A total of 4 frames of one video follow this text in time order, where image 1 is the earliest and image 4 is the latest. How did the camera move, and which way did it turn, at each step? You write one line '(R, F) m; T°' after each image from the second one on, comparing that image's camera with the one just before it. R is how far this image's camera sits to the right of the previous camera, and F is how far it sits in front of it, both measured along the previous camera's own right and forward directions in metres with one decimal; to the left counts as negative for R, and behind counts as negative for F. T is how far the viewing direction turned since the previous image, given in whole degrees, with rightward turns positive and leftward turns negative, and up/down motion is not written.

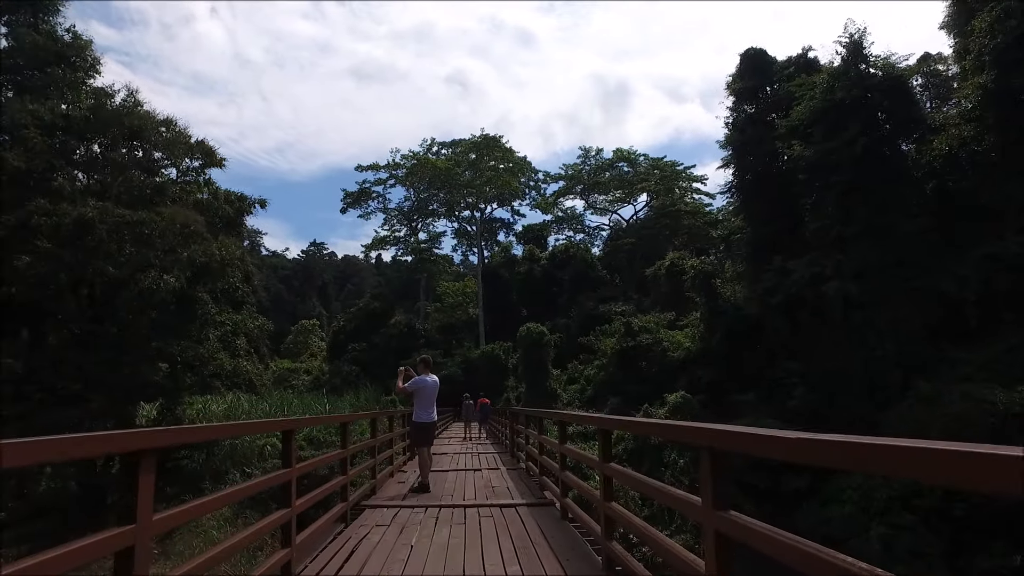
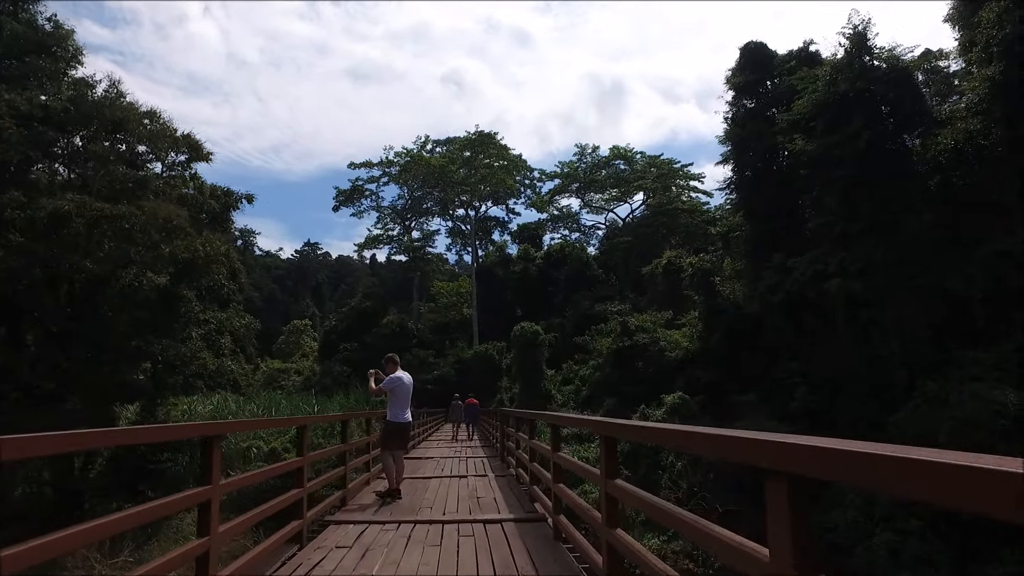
(+0.1, +1.1) m; 0°
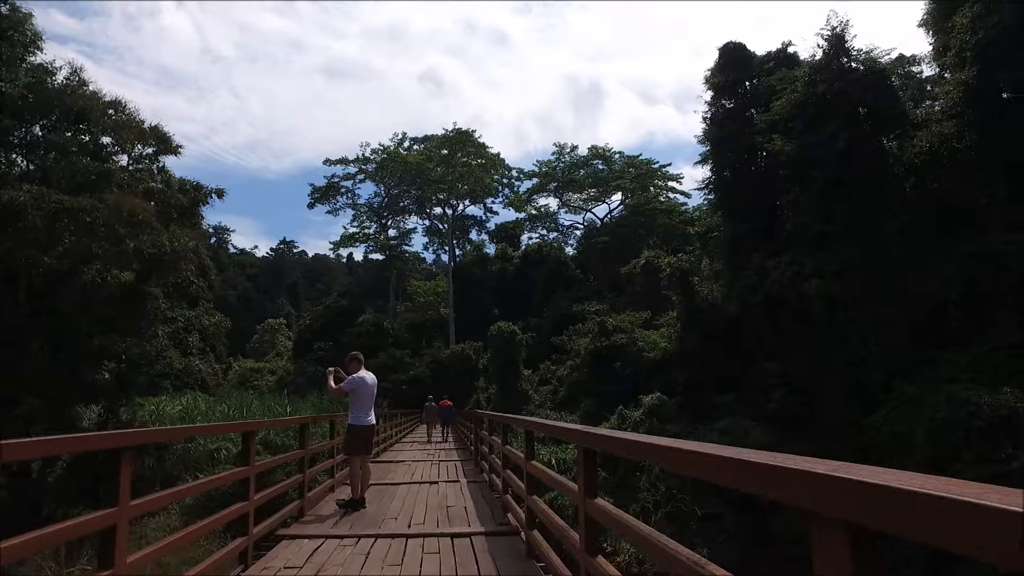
(+0.1, +0.6) m; +2°
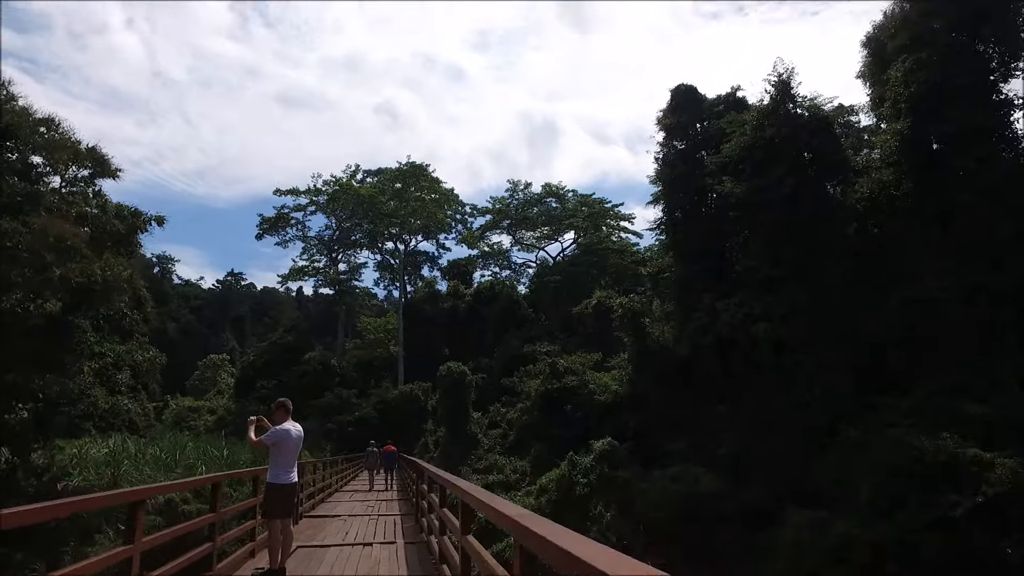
(+0.2, +0.6) m; +4°
